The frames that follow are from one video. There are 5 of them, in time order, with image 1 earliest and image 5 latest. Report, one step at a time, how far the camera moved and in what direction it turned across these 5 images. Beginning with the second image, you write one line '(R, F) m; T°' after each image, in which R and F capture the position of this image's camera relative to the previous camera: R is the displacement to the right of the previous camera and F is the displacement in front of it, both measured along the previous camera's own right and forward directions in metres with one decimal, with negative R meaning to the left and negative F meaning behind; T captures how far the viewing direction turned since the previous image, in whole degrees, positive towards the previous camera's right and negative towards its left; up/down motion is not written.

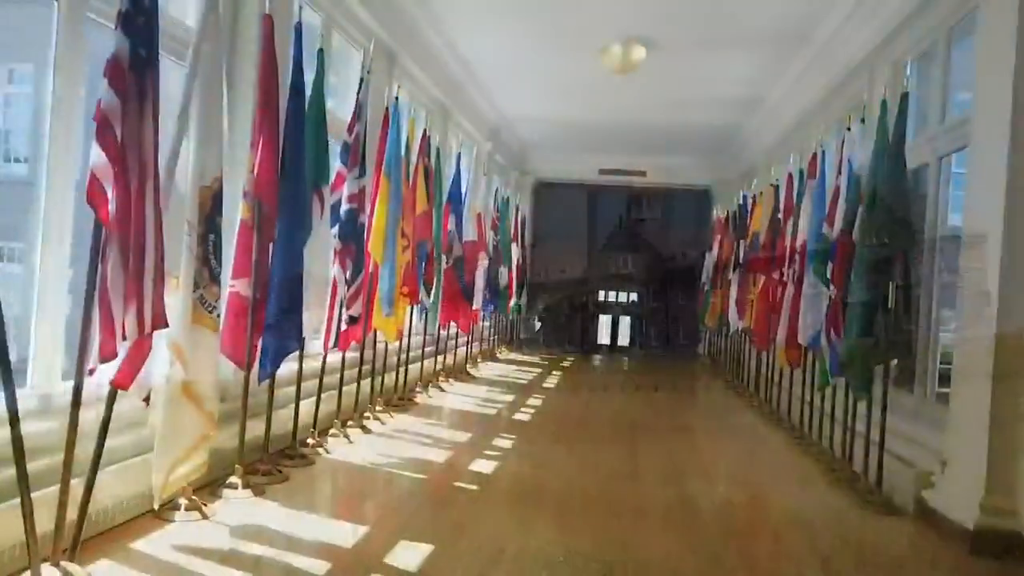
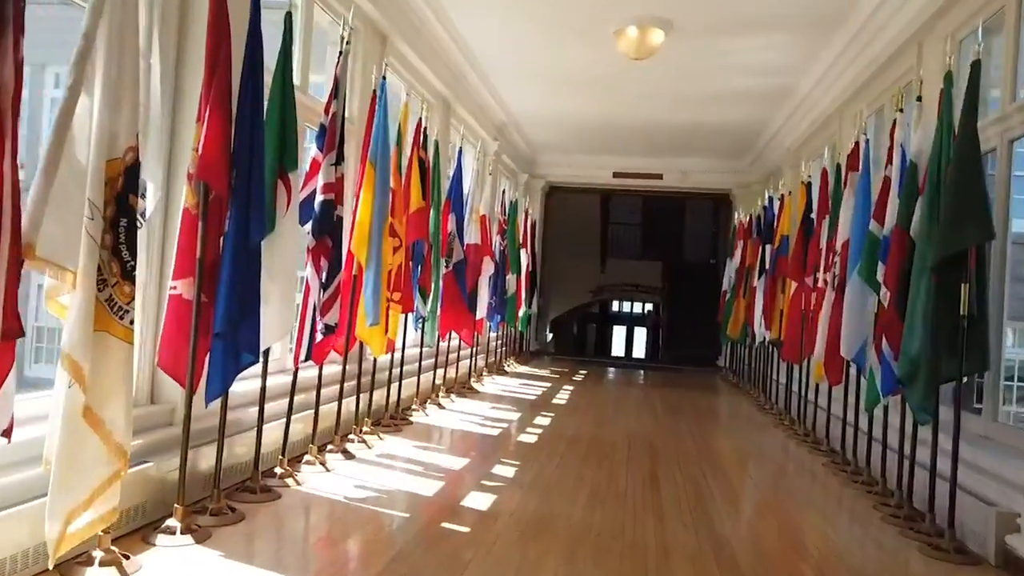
(+0.1, +0.5) m; -1°
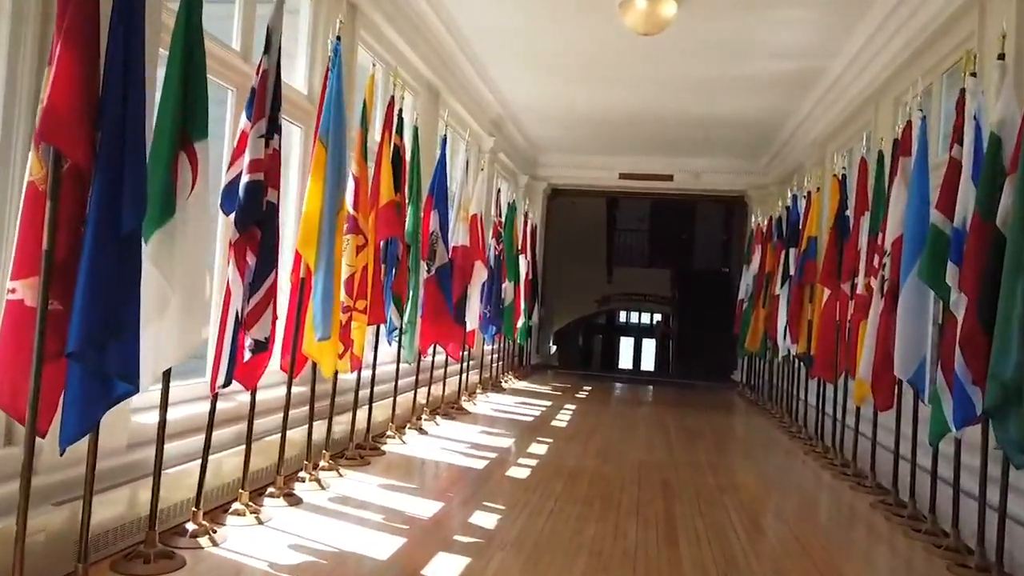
(+0.1, +0.7) m; -1°
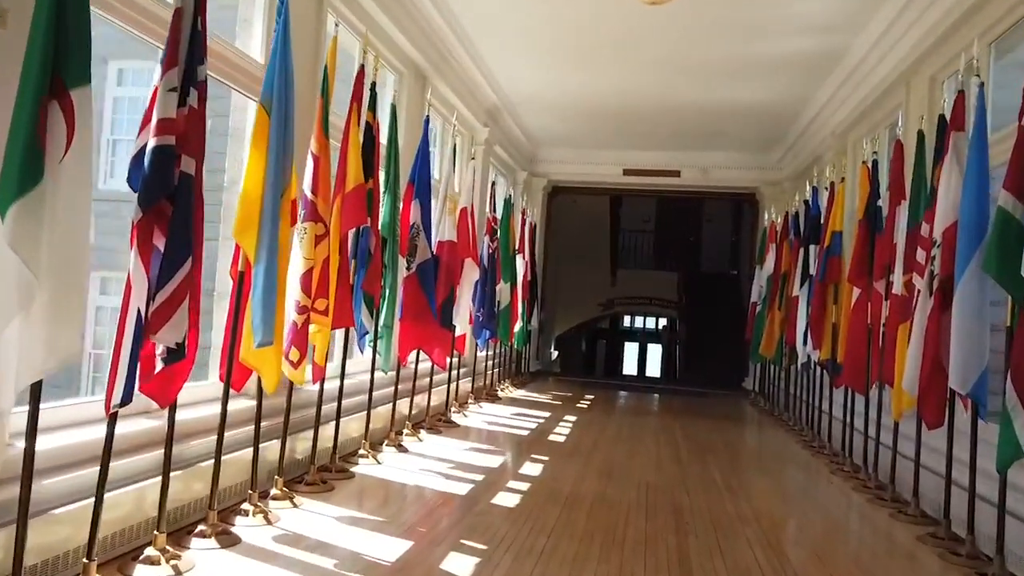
(+0.1, +0.5) m; 0°
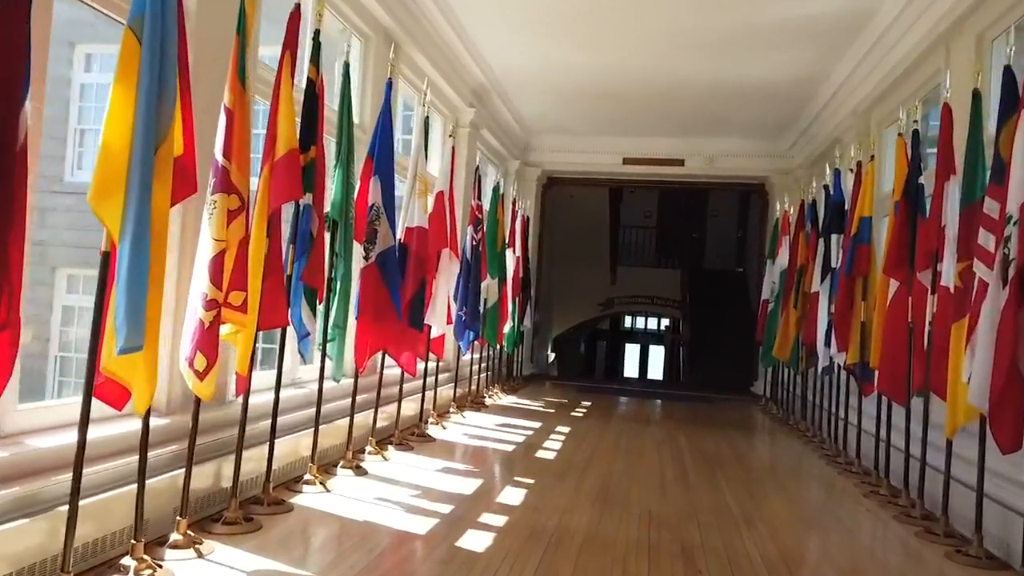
(+0.1, +0.6) m; 0°
